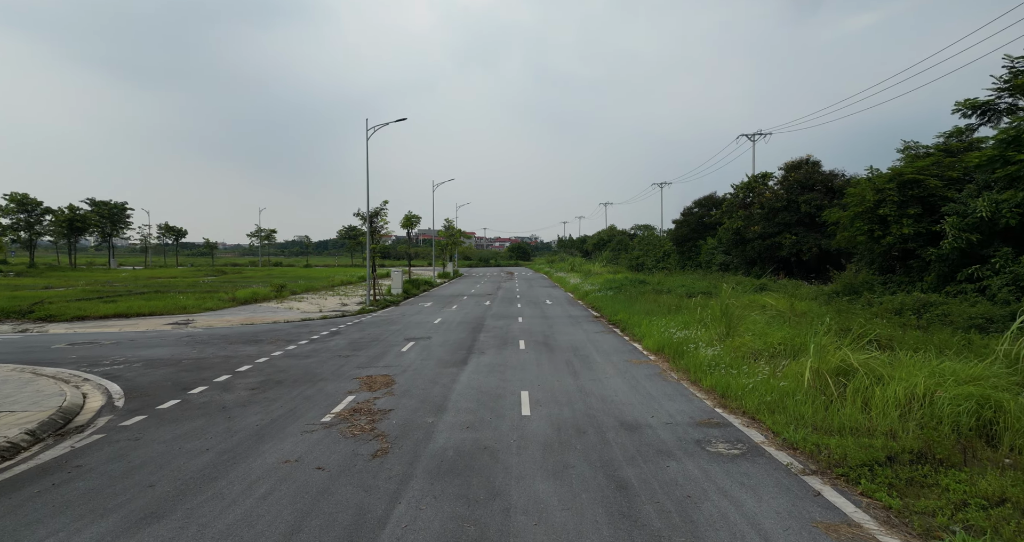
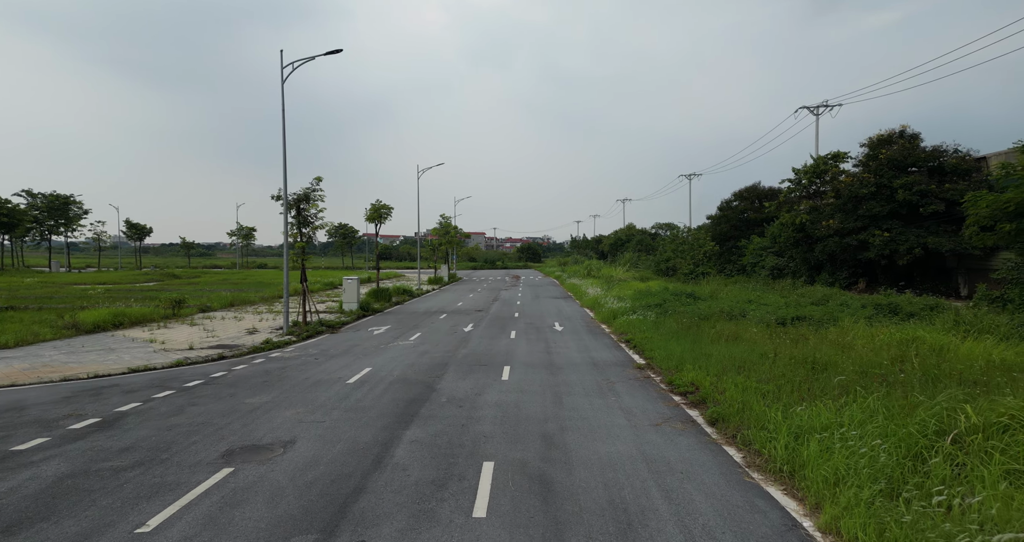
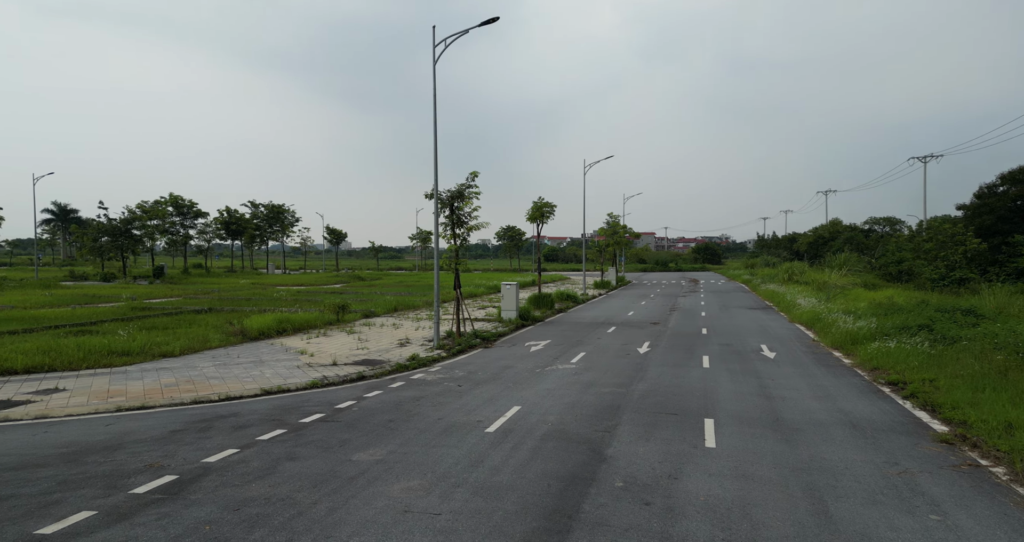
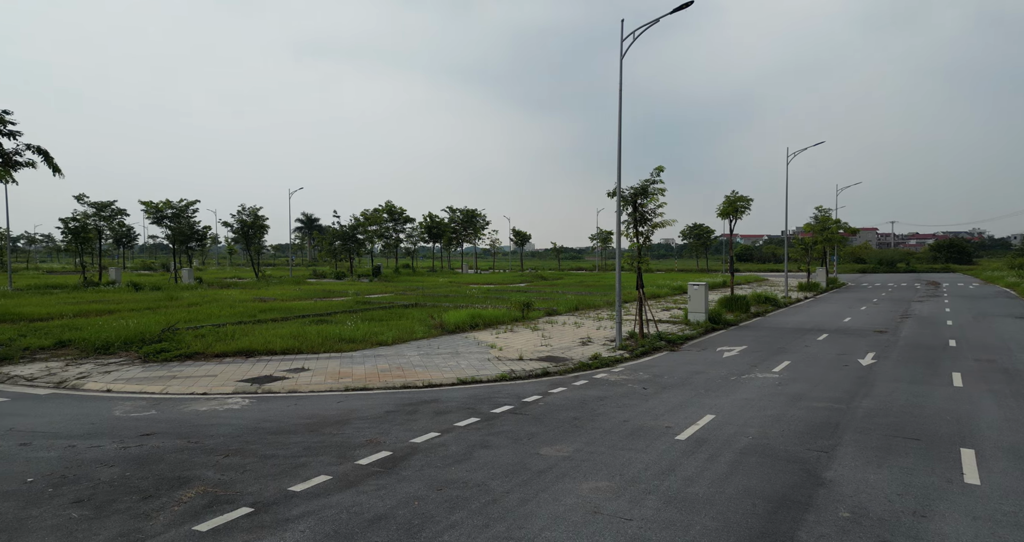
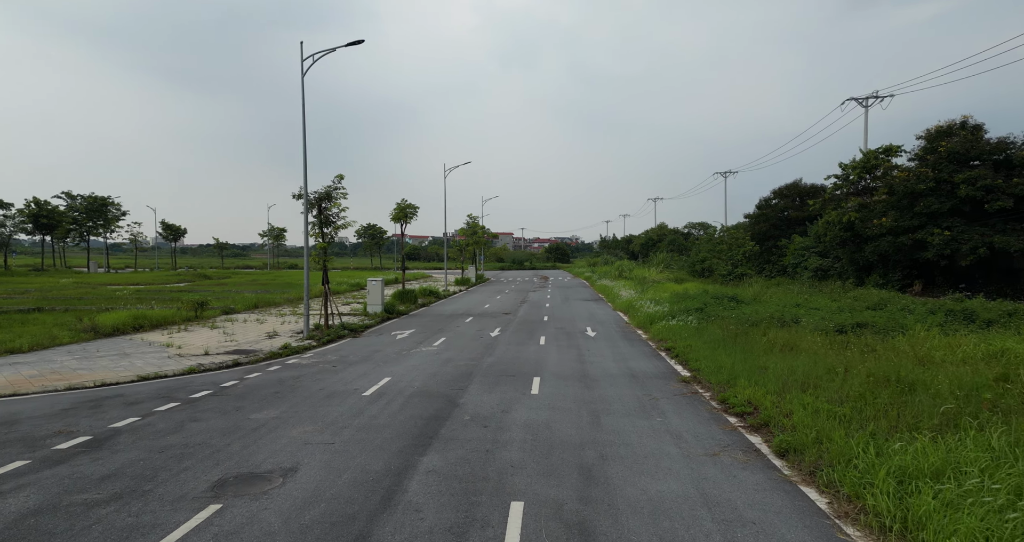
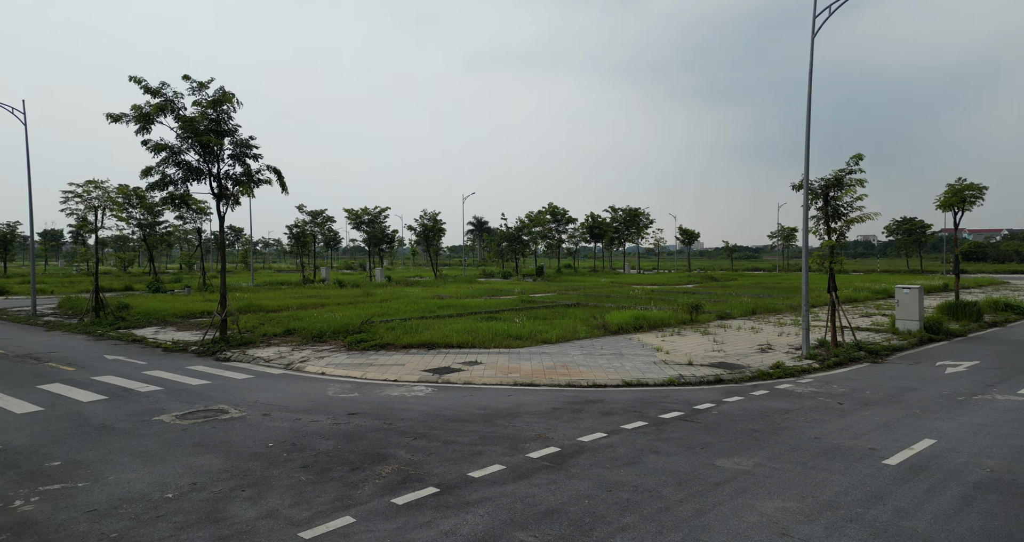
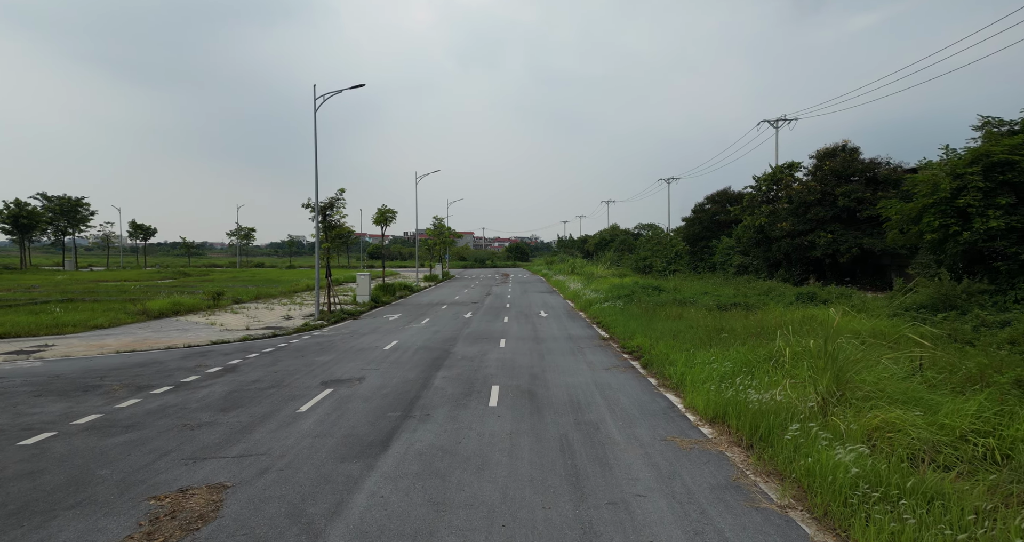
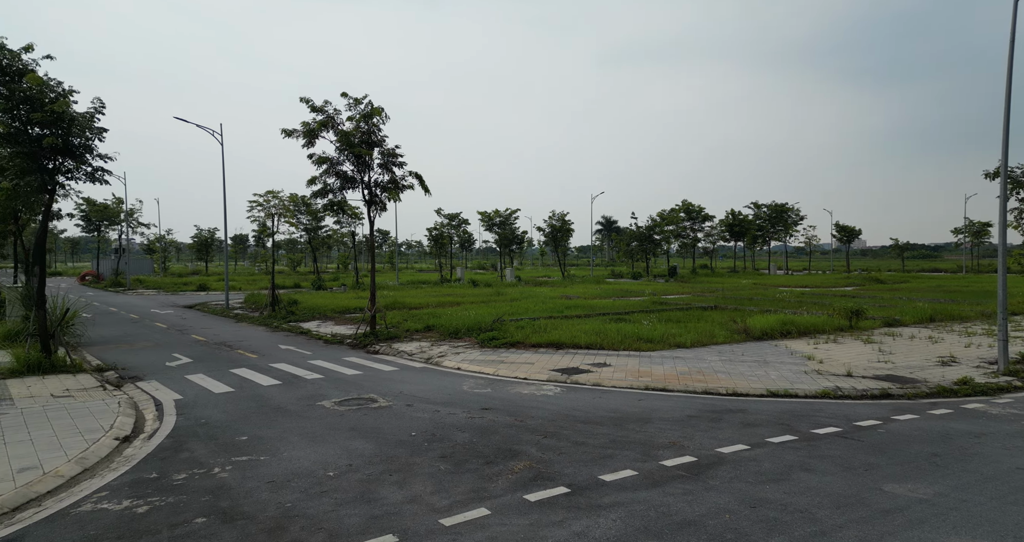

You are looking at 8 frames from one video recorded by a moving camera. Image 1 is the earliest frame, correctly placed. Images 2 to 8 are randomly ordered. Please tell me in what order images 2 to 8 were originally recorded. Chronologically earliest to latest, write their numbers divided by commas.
7, 2, 5, 3, 4, 6, 8
